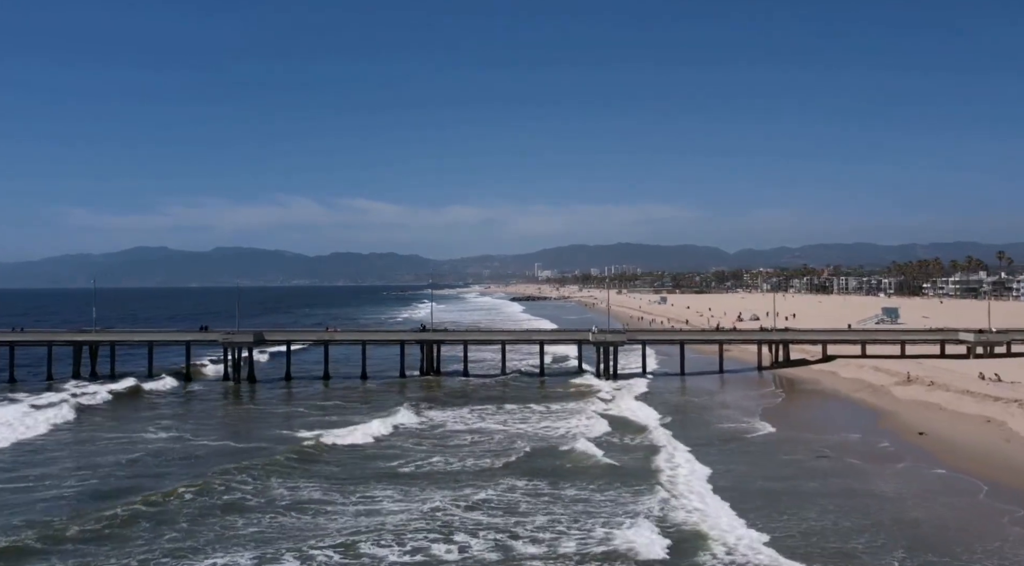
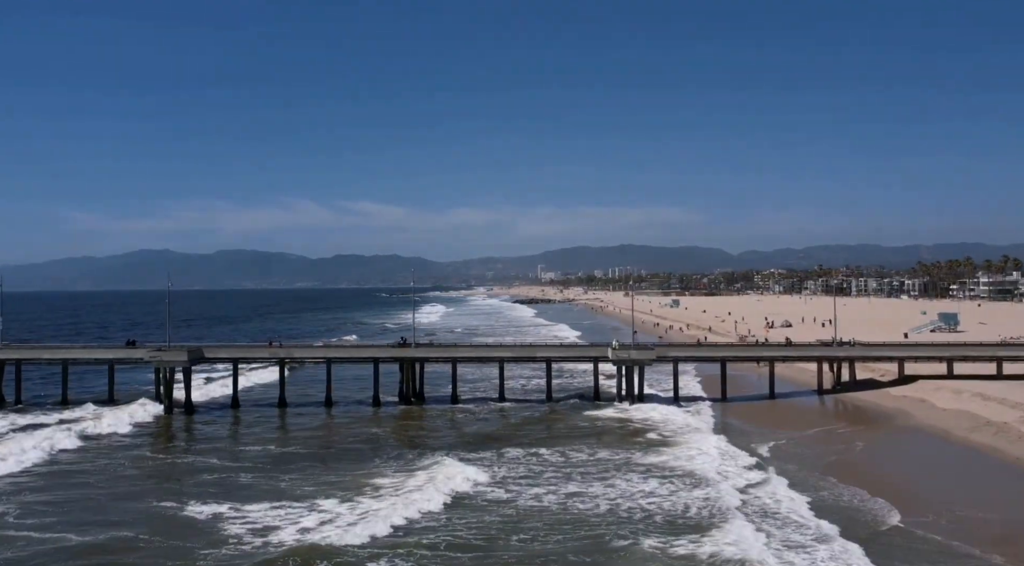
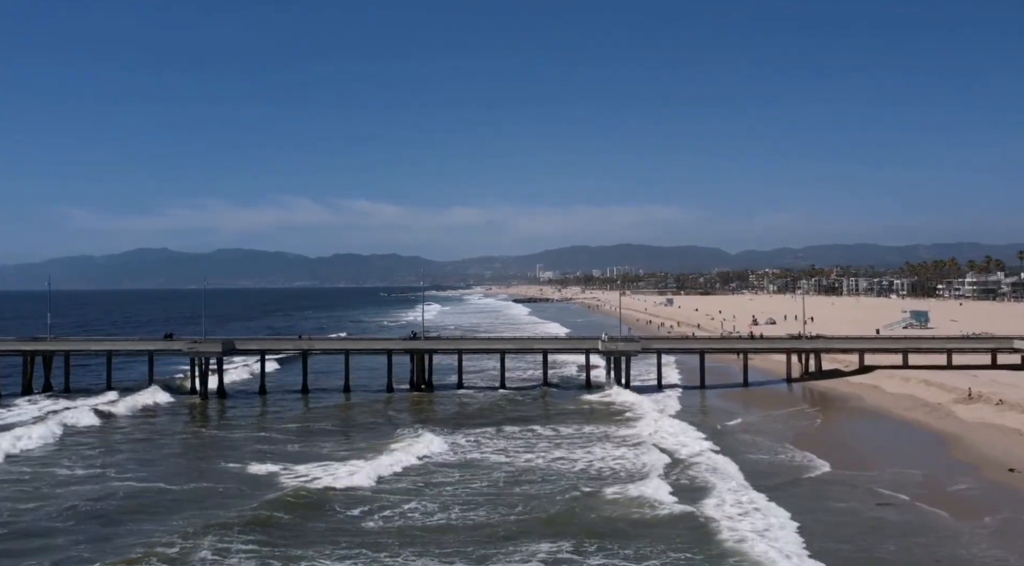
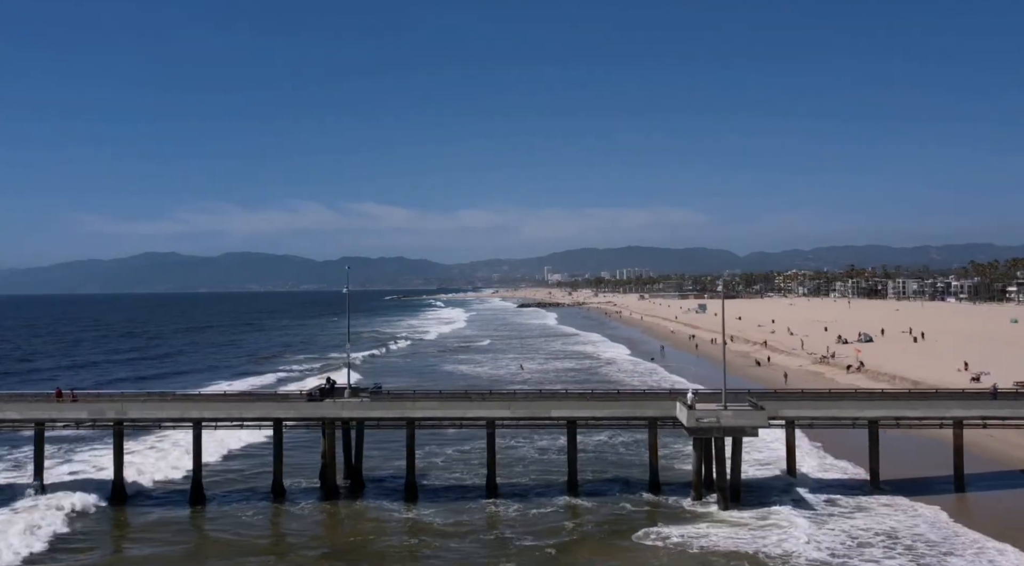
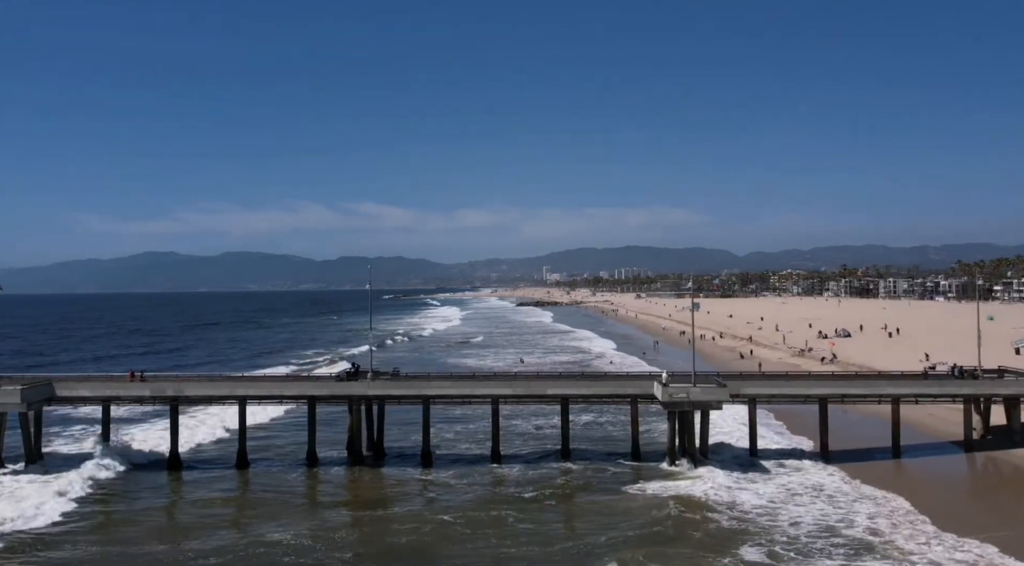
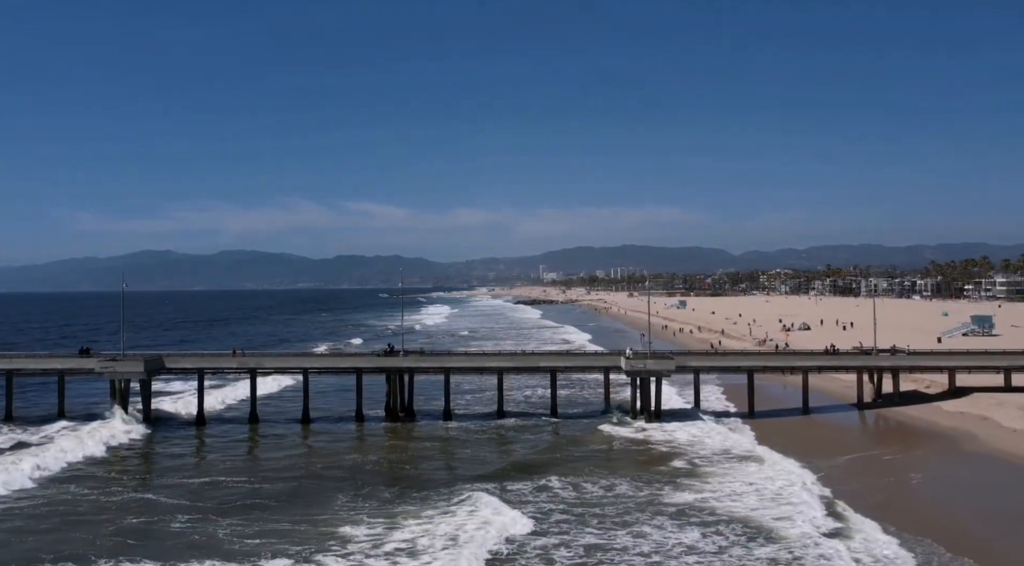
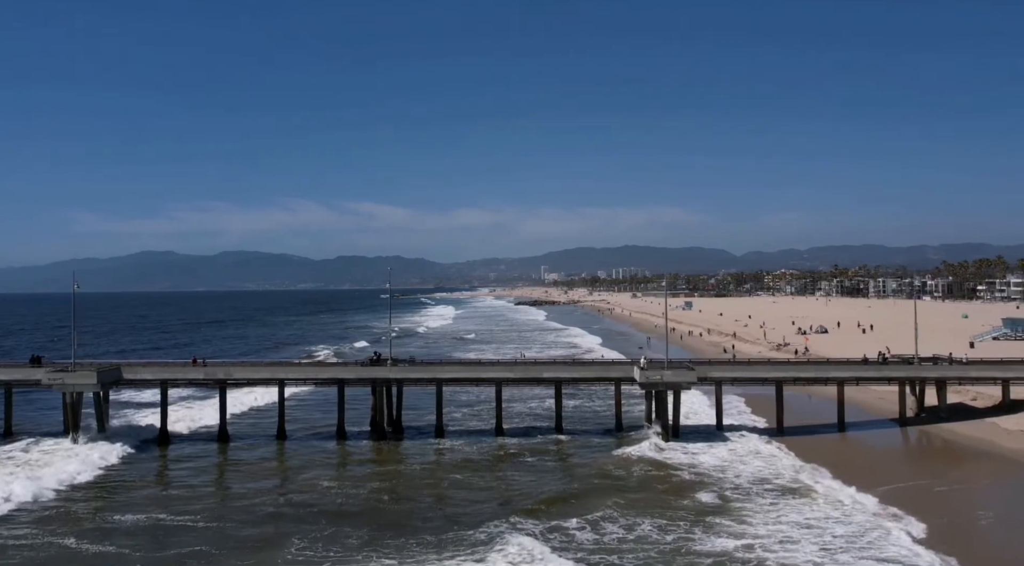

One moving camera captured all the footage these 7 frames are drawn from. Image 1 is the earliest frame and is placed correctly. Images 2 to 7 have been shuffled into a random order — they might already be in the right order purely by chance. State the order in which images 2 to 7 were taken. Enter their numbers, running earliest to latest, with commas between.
3, 2, 6, 7, 5, 4
